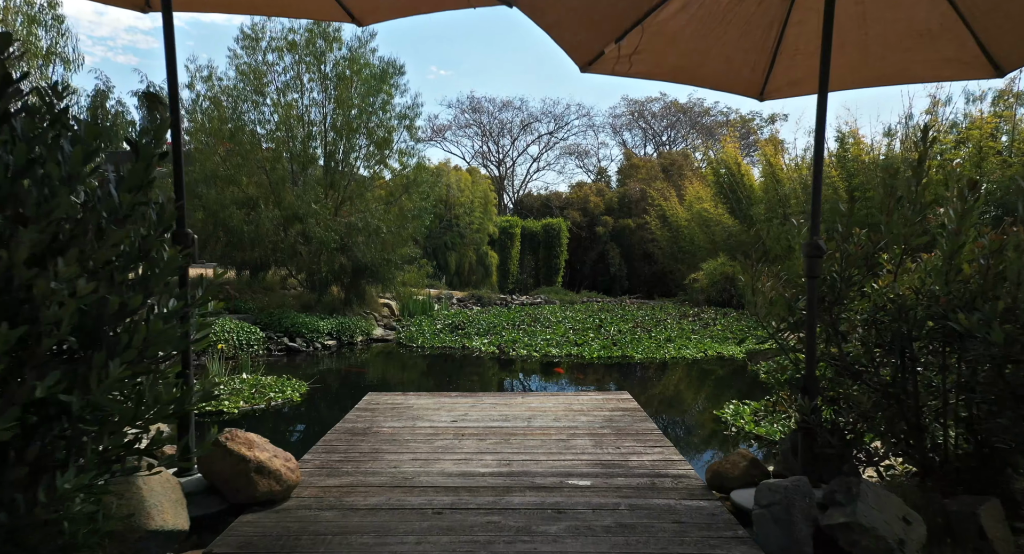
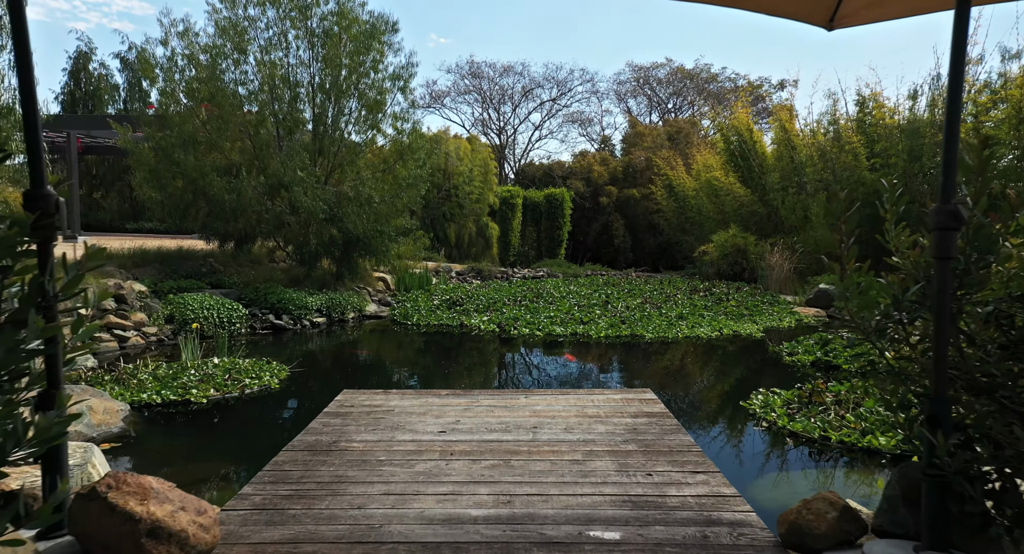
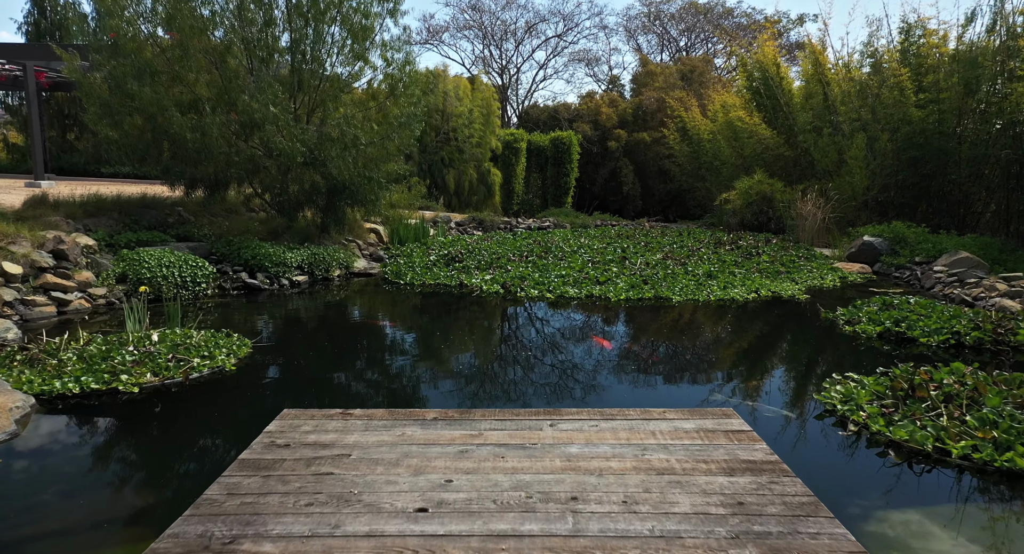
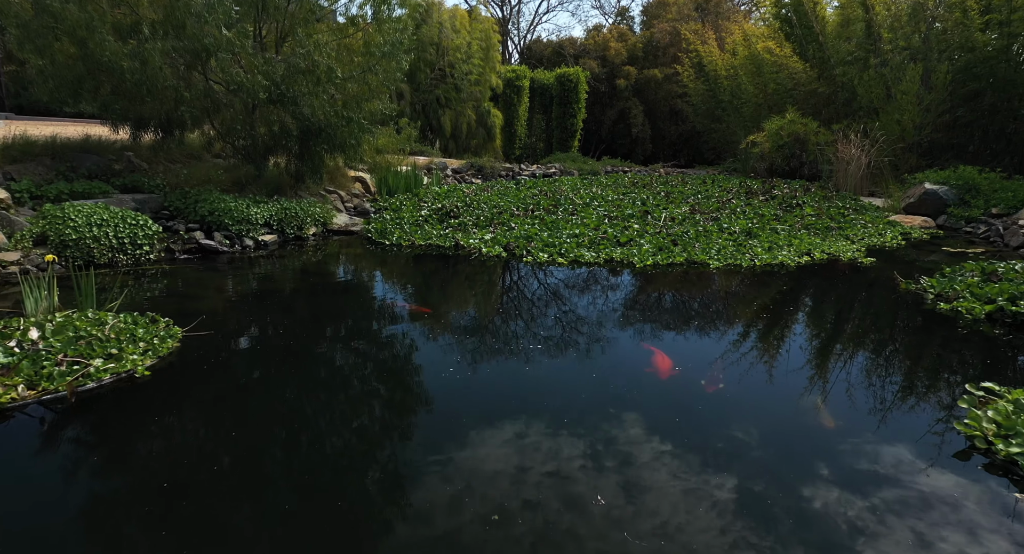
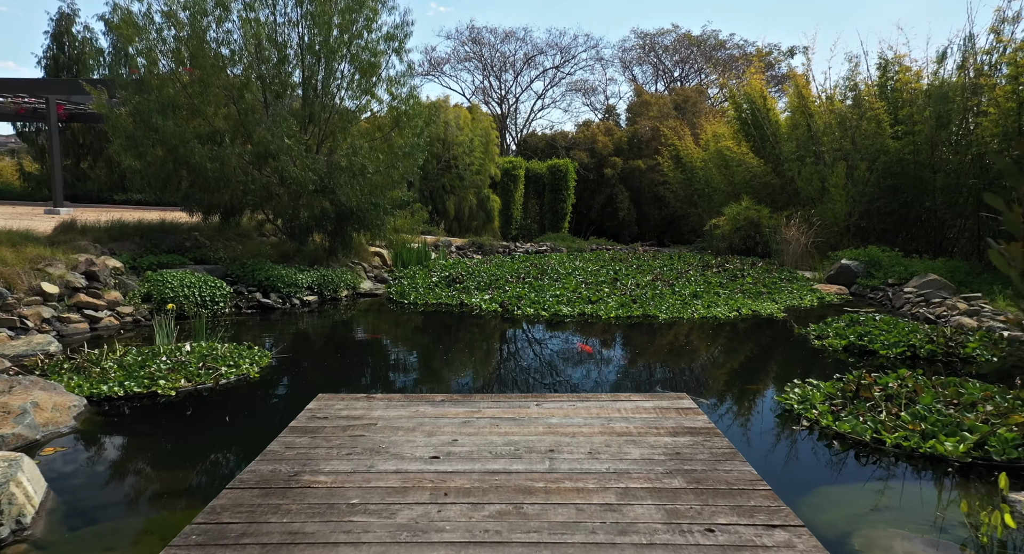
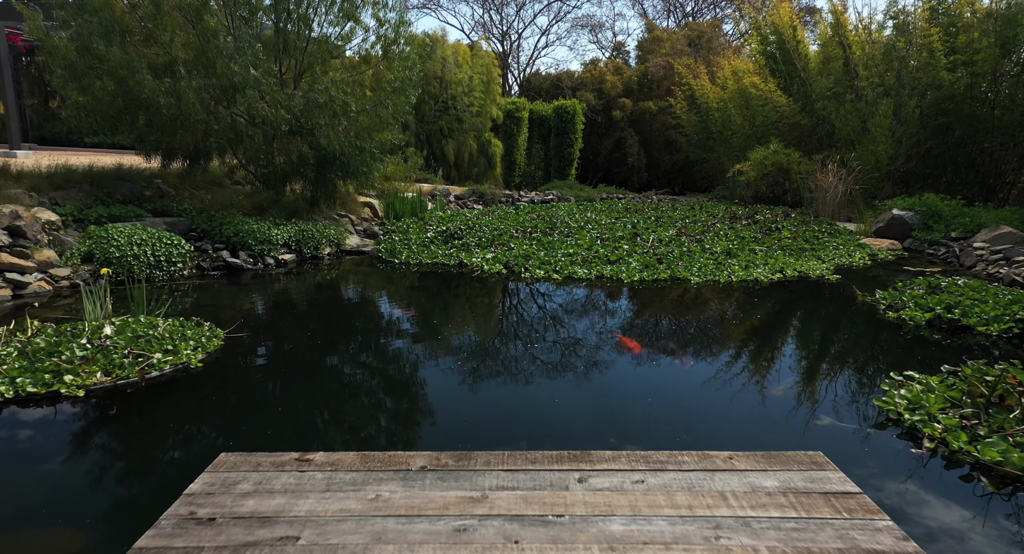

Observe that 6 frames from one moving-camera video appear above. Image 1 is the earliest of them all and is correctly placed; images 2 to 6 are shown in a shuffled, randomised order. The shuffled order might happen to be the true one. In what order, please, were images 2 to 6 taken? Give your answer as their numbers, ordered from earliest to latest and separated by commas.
2, 5, 3, 6, 4
